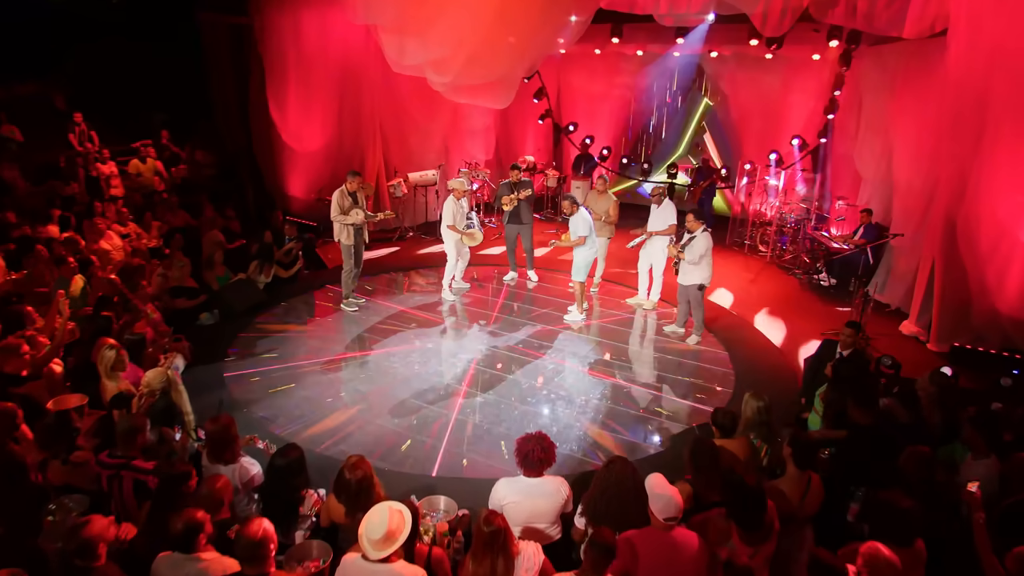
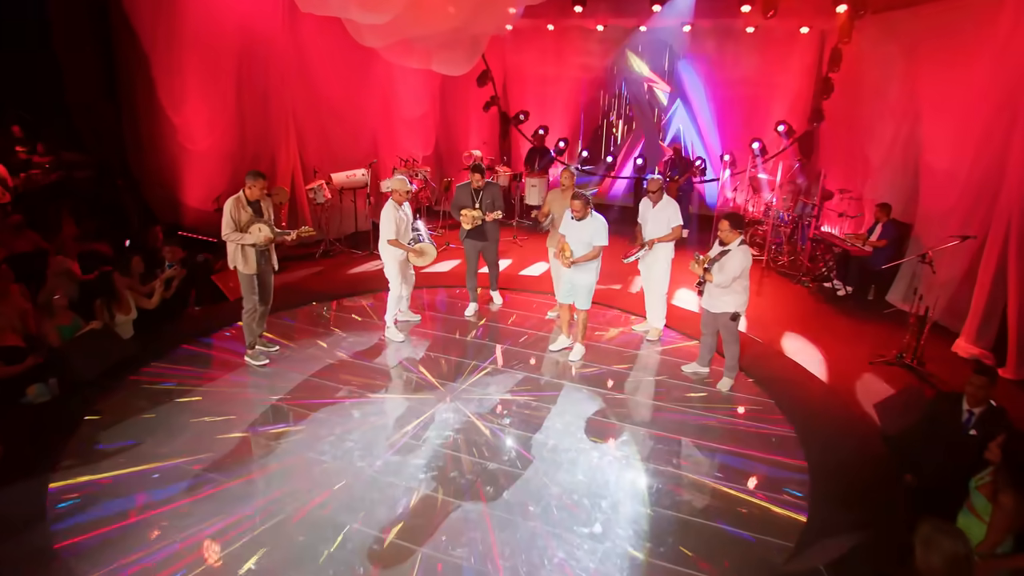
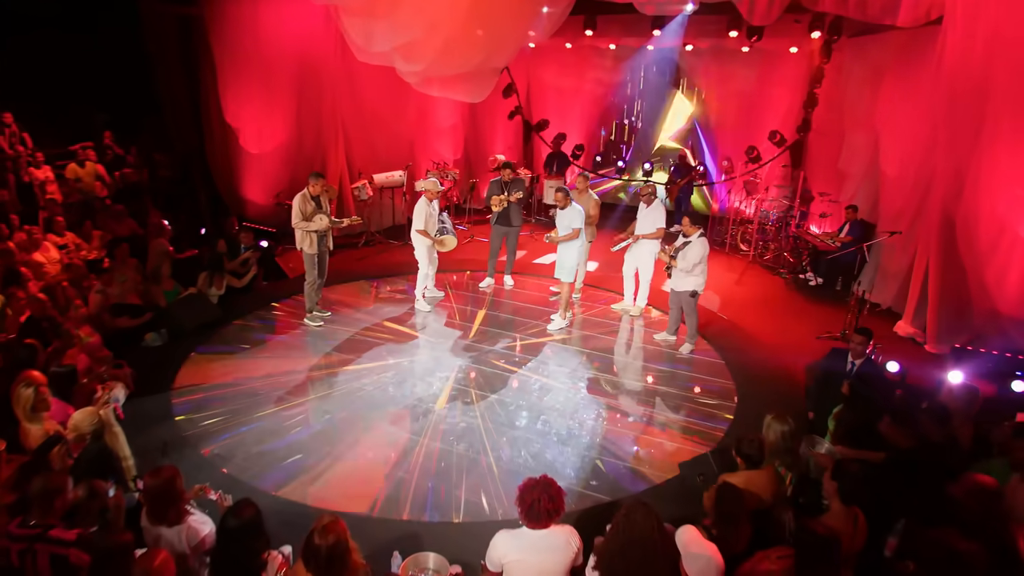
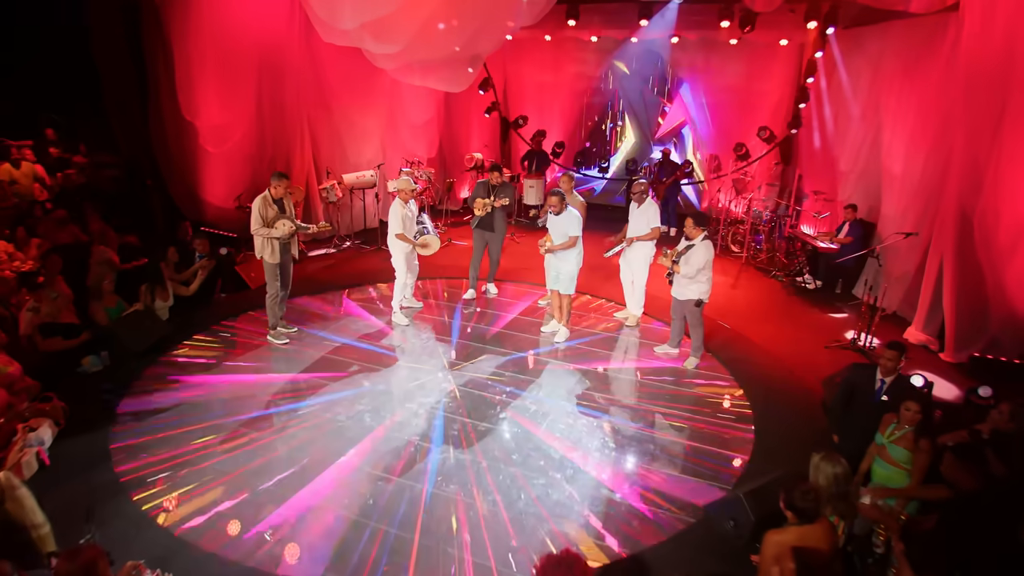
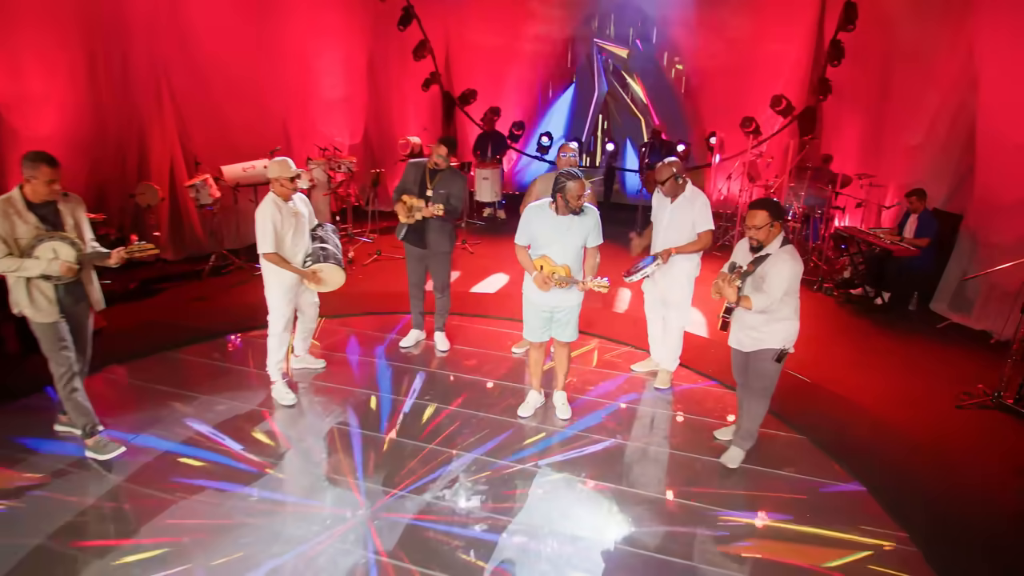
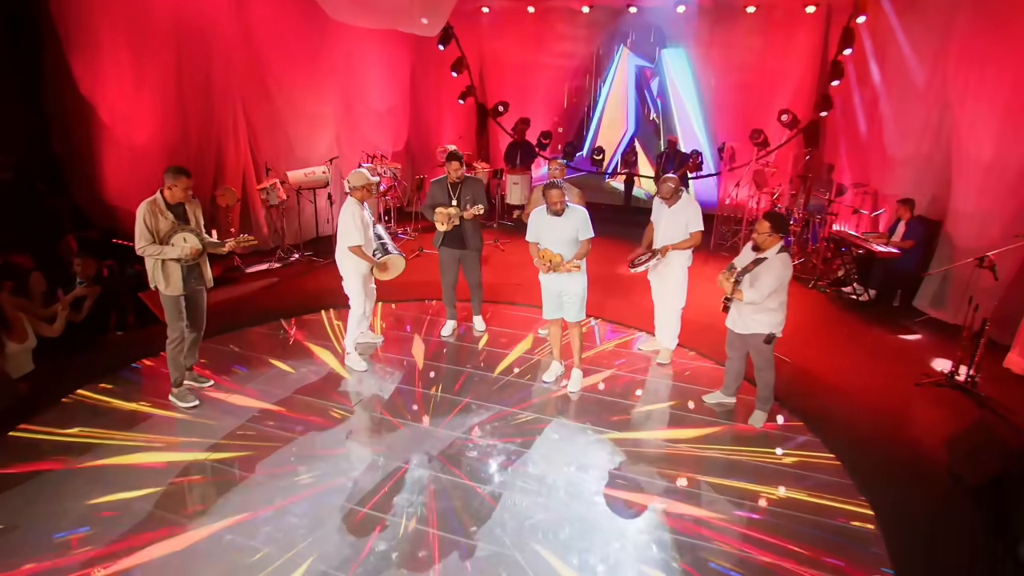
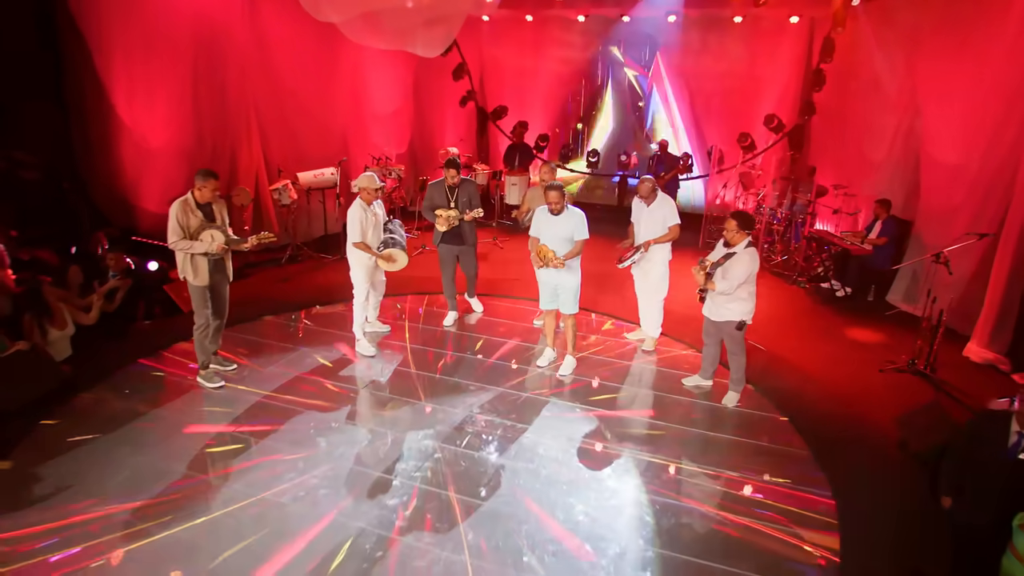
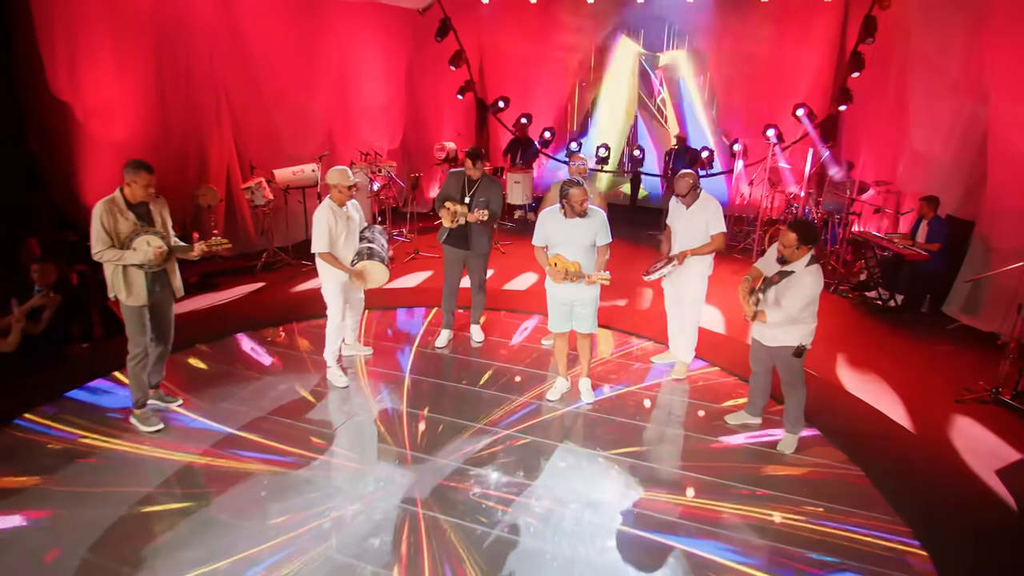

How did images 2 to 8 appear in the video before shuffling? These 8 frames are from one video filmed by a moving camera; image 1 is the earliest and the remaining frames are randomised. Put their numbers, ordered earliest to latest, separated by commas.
3, 4, 2, 7, 6, 8, 5
